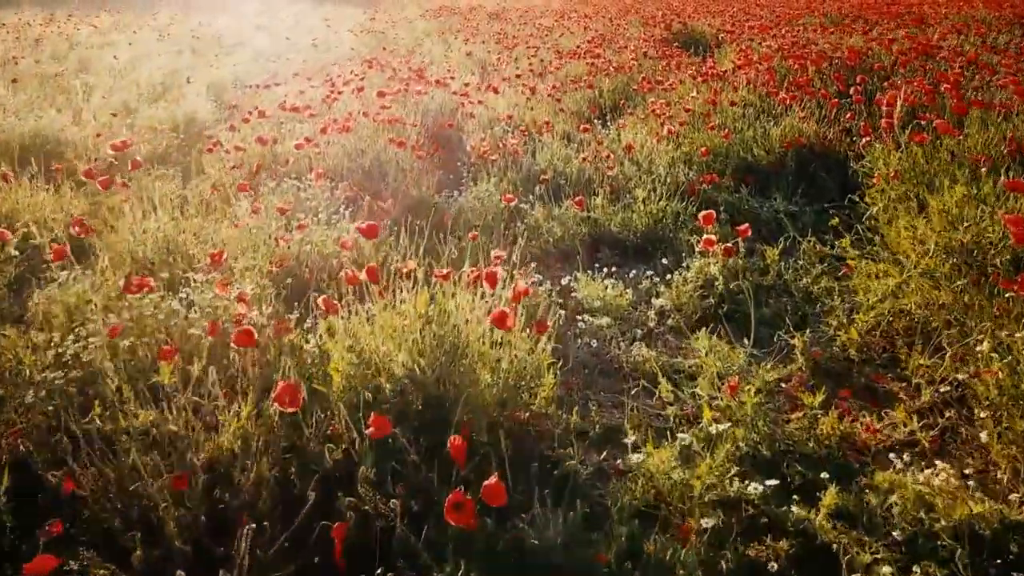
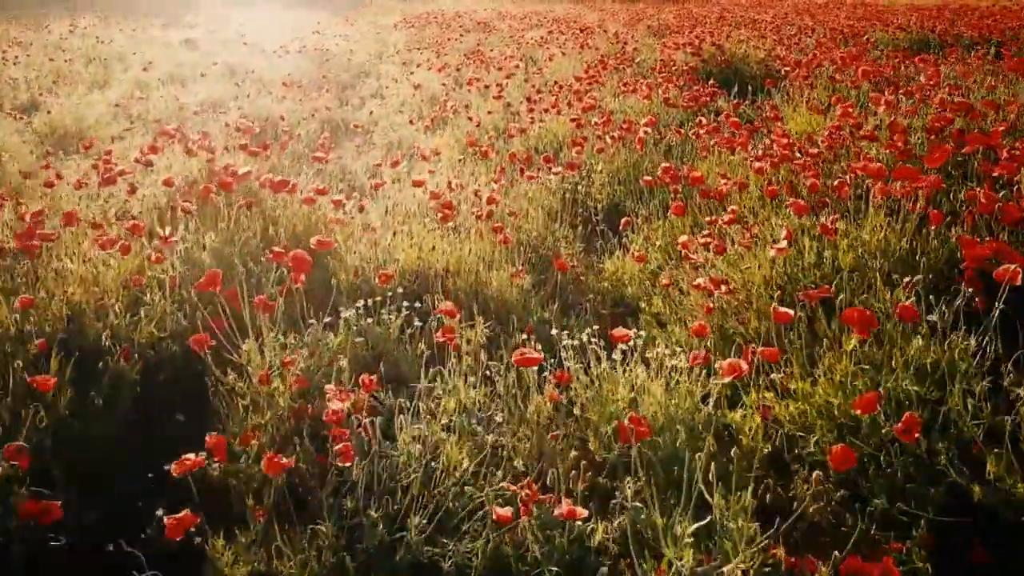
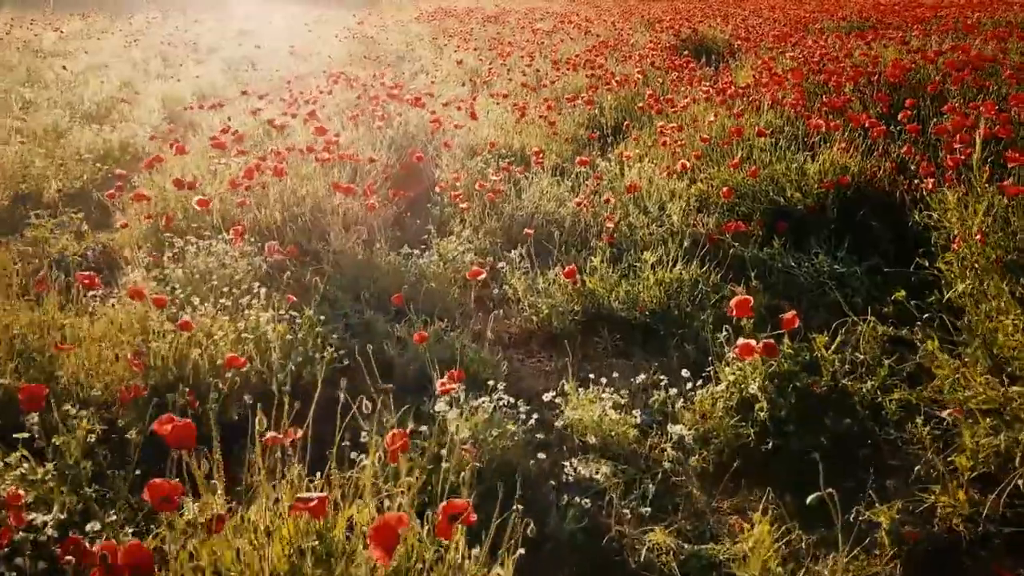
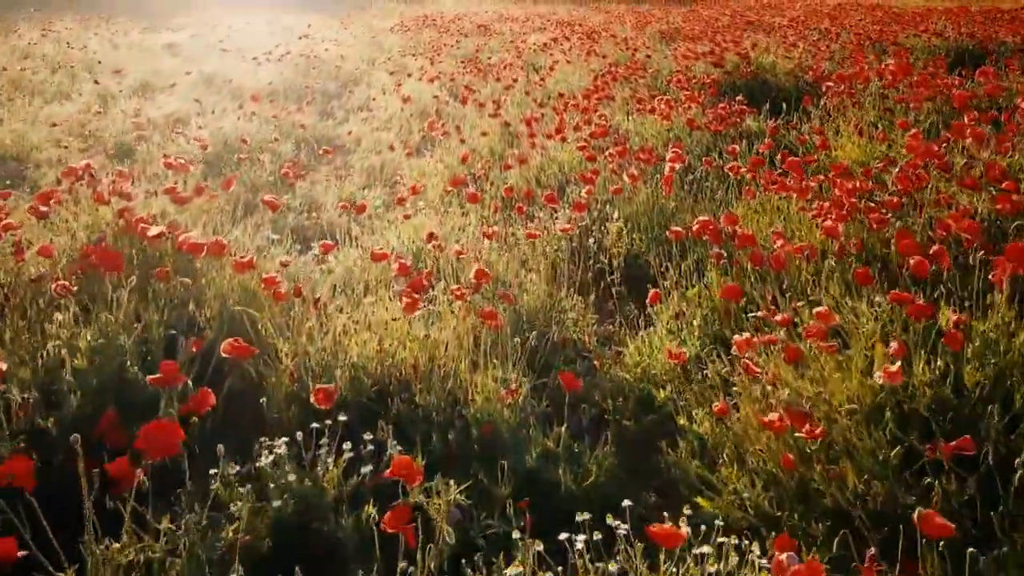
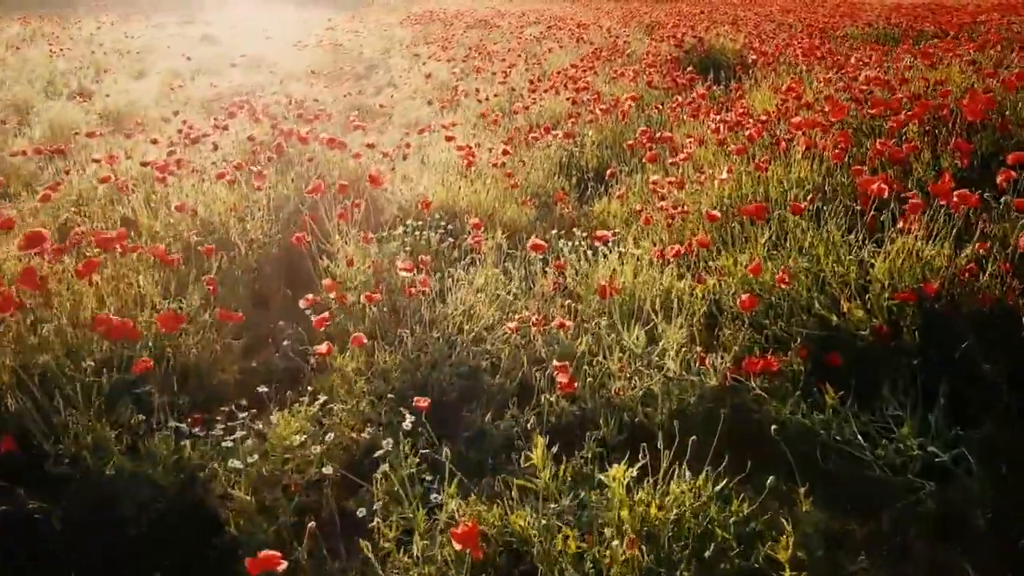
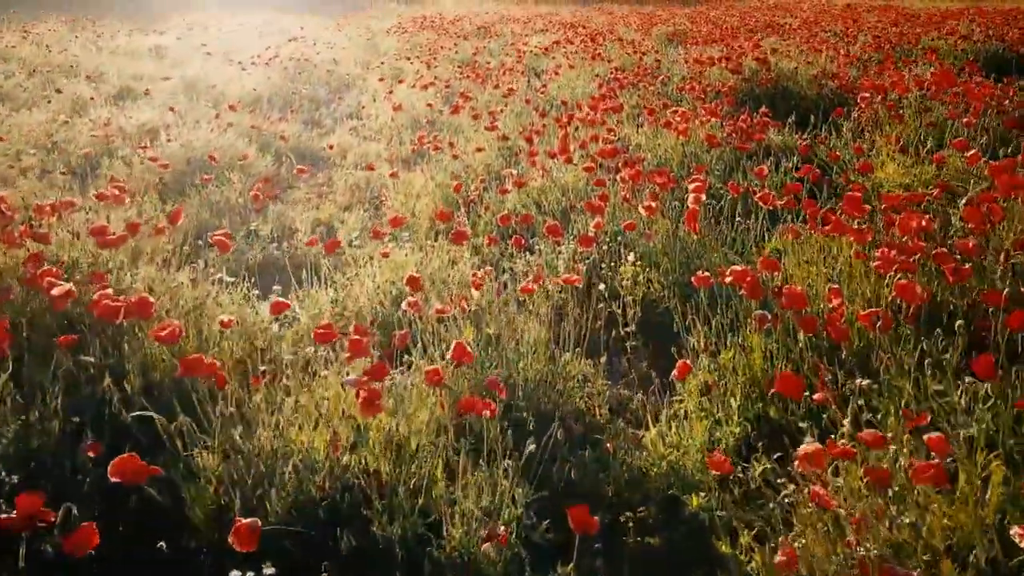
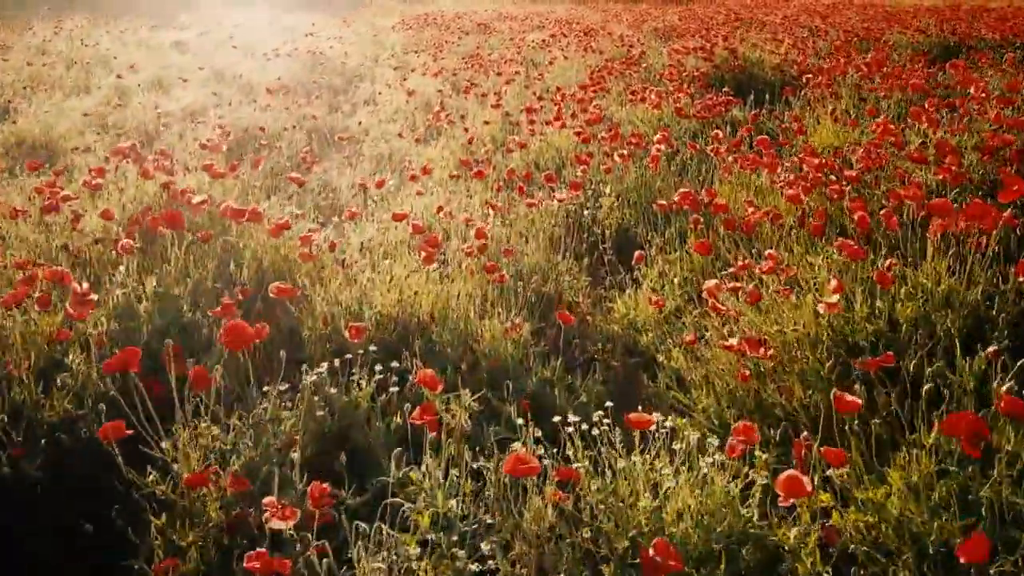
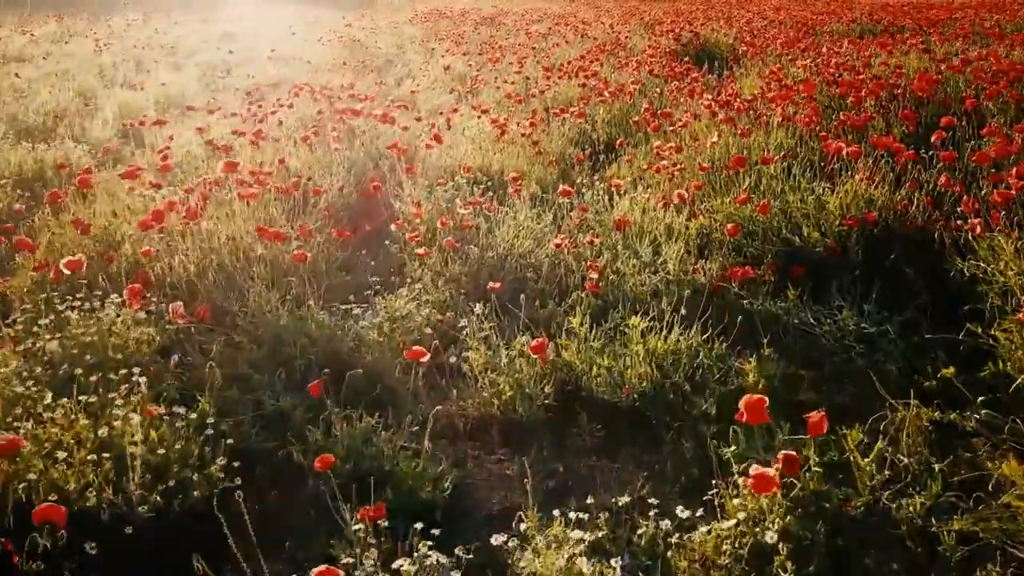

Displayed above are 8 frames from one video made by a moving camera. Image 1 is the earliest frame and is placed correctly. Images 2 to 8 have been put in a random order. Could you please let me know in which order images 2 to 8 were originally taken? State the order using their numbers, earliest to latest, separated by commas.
3, 8, 5, 2, 7, 4, 6
